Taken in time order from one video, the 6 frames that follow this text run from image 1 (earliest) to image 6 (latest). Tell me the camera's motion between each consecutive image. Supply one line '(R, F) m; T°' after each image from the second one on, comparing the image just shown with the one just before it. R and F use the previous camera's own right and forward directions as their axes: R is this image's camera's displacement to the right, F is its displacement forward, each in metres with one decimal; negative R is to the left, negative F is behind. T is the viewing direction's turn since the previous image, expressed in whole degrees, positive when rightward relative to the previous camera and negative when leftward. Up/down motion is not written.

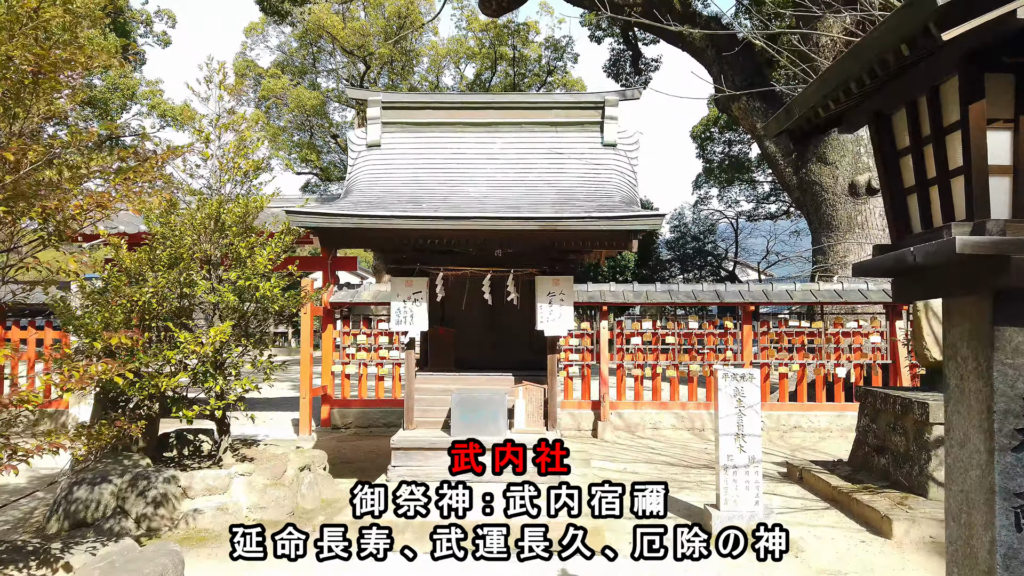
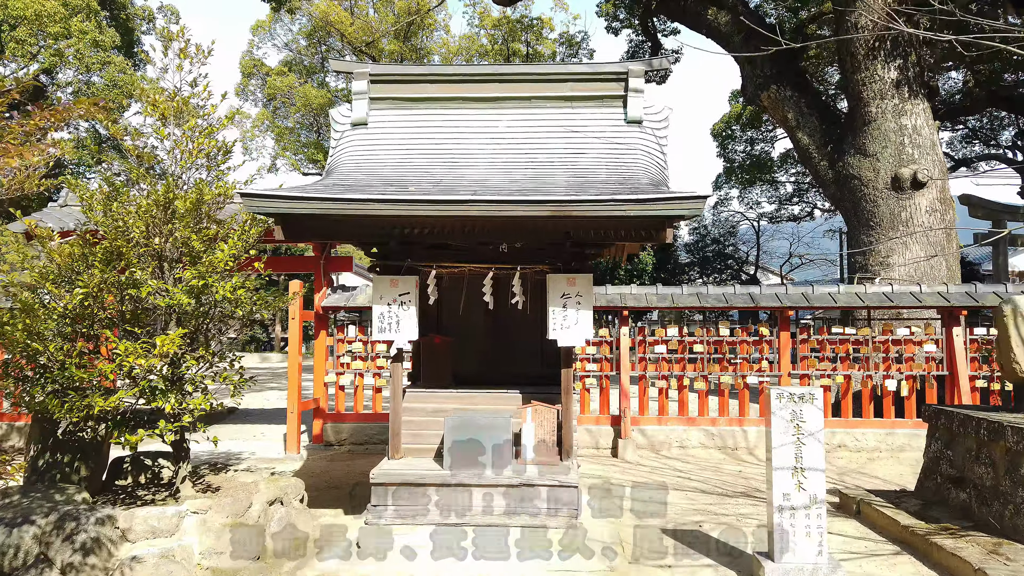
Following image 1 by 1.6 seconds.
(+0.1, +1.1) m; -1°
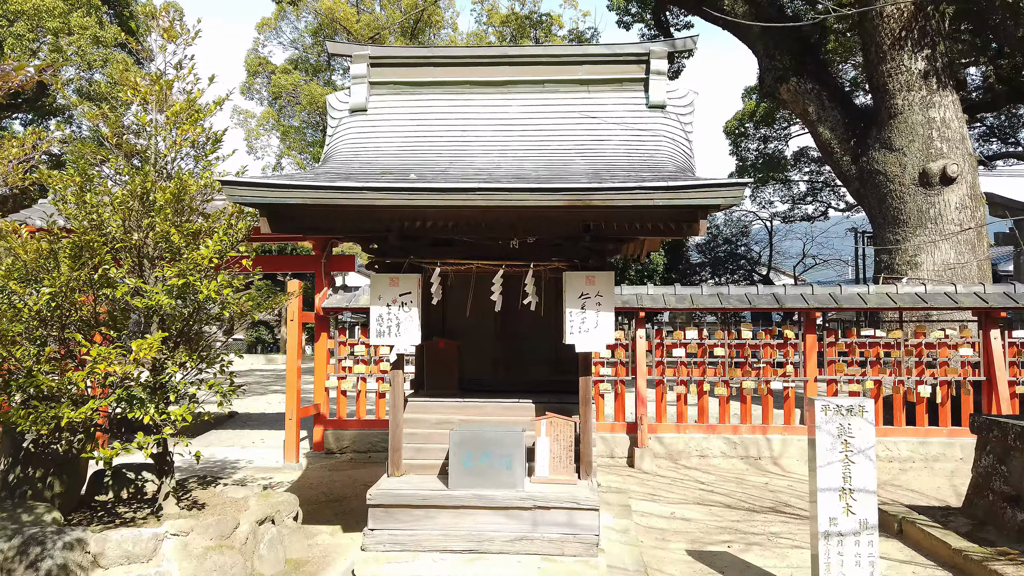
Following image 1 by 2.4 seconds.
(0.0, +0.5) m; -1°
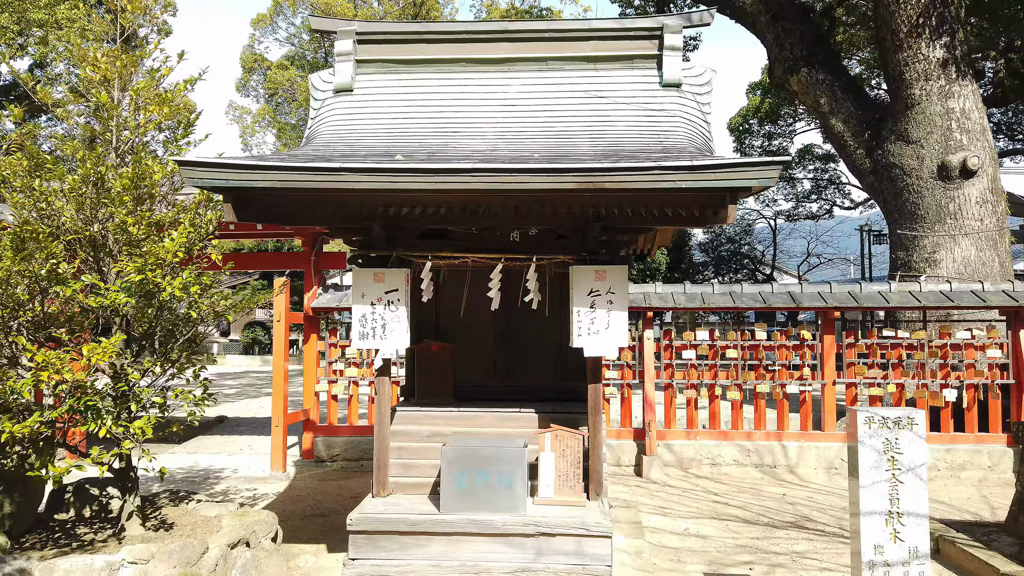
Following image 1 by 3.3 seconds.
(0.0, +0.5) m; 0°
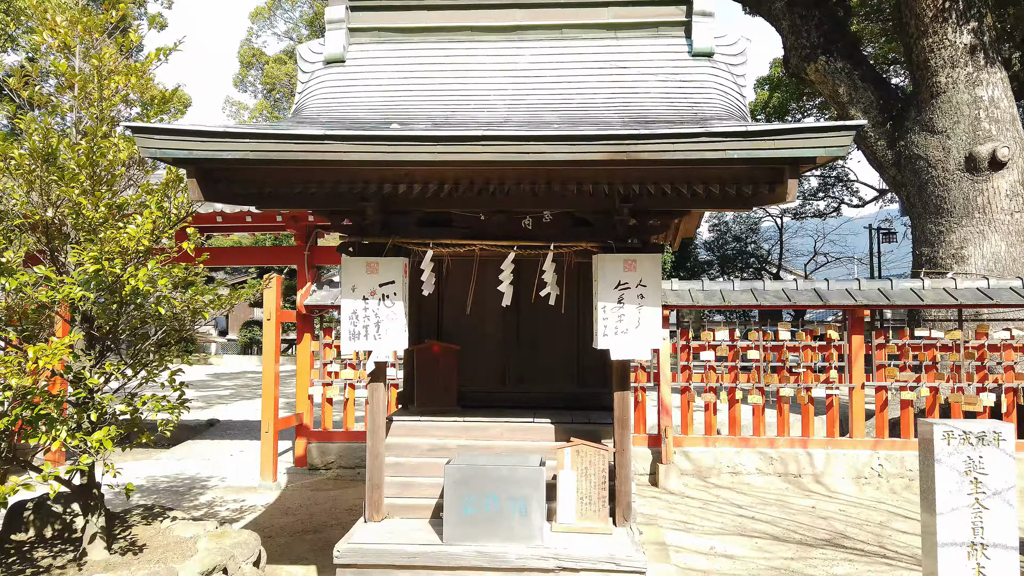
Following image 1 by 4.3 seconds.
(-0.1, +0.6) m; 0°
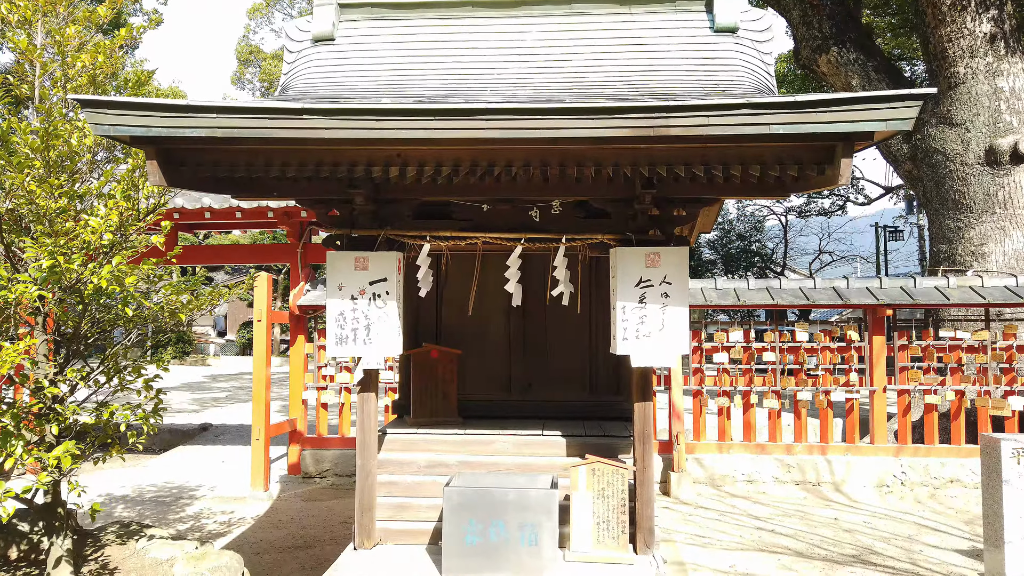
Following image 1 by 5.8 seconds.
(0.0, +0.4) m; 0°
